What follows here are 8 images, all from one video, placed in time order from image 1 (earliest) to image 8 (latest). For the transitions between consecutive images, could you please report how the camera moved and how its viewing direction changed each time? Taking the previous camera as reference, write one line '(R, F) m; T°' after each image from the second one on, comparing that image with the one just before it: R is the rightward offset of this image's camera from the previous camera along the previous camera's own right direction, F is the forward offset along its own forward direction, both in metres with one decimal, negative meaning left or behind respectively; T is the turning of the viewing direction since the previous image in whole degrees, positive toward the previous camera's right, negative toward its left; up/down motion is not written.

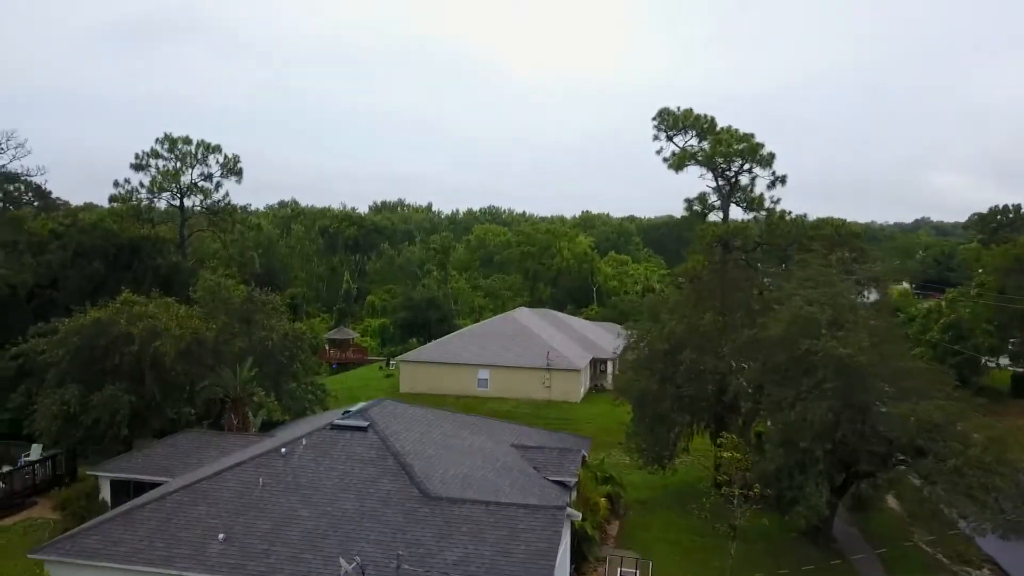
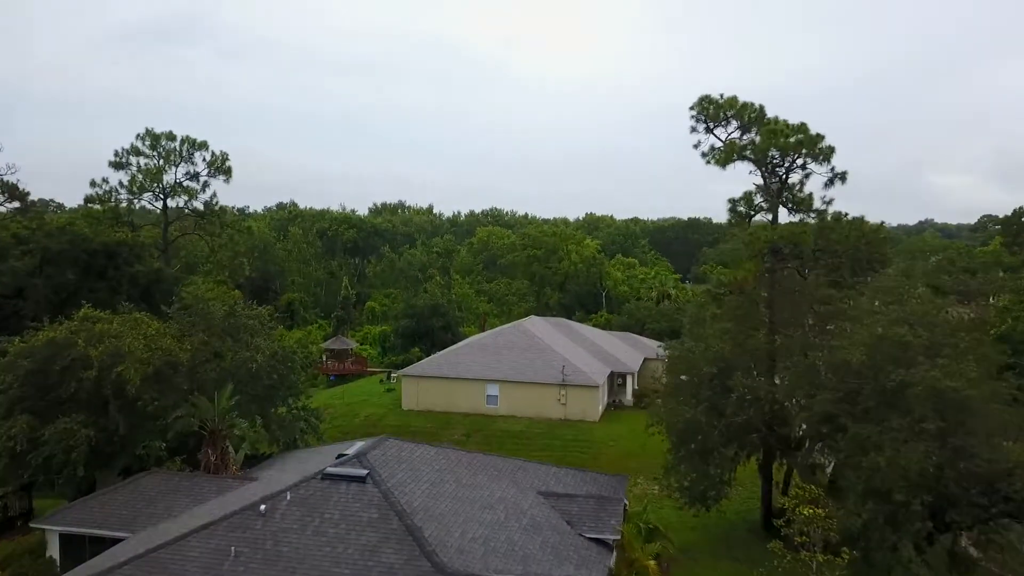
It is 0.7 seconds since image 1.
(-0.4, +2.2) m; 0°
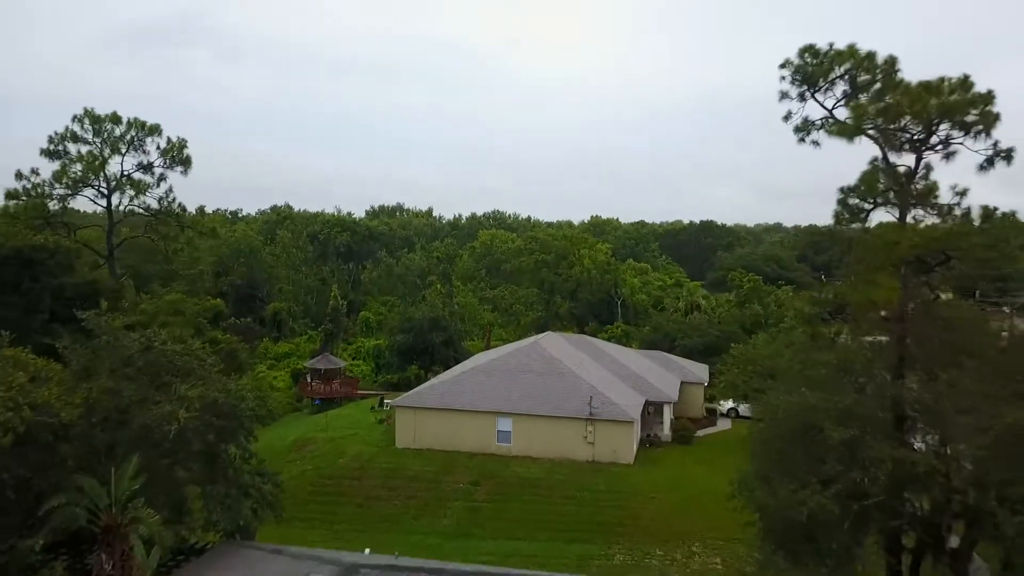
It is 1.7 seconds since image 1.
(-0.4, +4.3) m; 0°
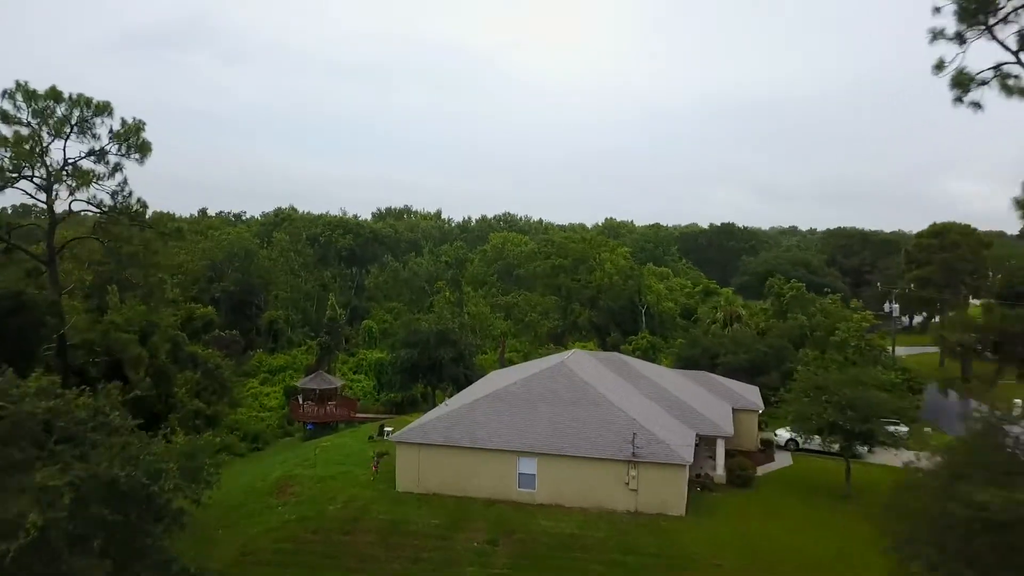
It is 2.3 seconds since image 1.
(-0.4, +3.7) m; -1°
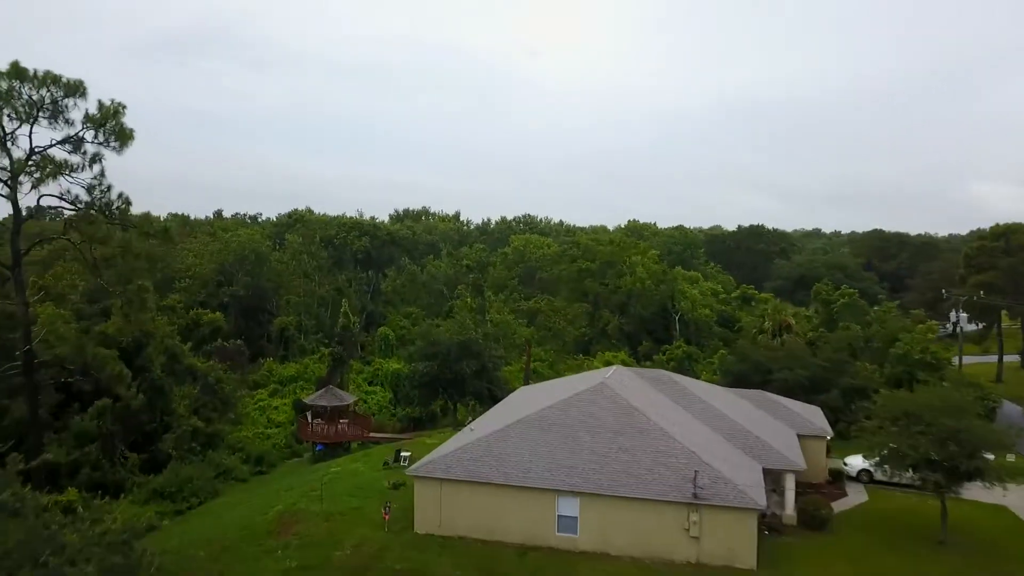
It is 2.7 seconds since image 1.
(-0.4, +2.5) m; -1°
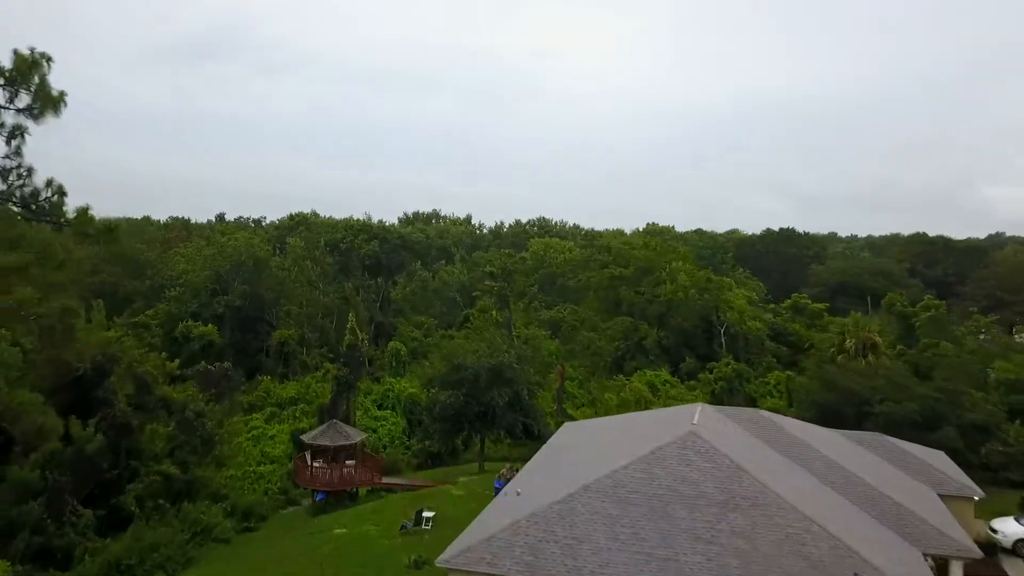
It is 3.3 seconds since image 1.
(-0.9, +4.3) m; 0°
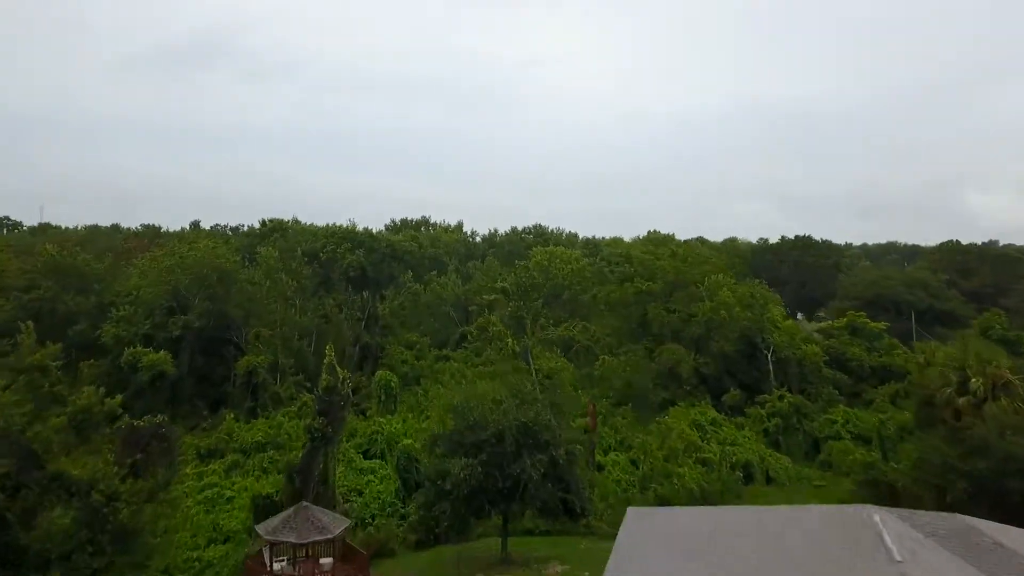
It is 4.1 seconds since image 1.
(-1.0, +5.6) m; +1°
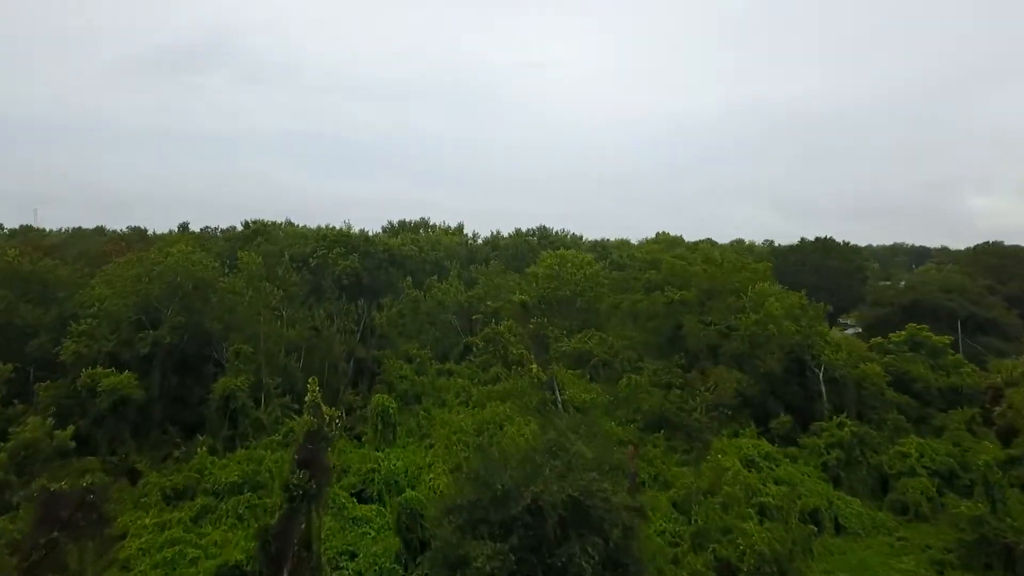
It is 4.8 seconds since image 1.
(-0.6, +3.9) m; 0°
